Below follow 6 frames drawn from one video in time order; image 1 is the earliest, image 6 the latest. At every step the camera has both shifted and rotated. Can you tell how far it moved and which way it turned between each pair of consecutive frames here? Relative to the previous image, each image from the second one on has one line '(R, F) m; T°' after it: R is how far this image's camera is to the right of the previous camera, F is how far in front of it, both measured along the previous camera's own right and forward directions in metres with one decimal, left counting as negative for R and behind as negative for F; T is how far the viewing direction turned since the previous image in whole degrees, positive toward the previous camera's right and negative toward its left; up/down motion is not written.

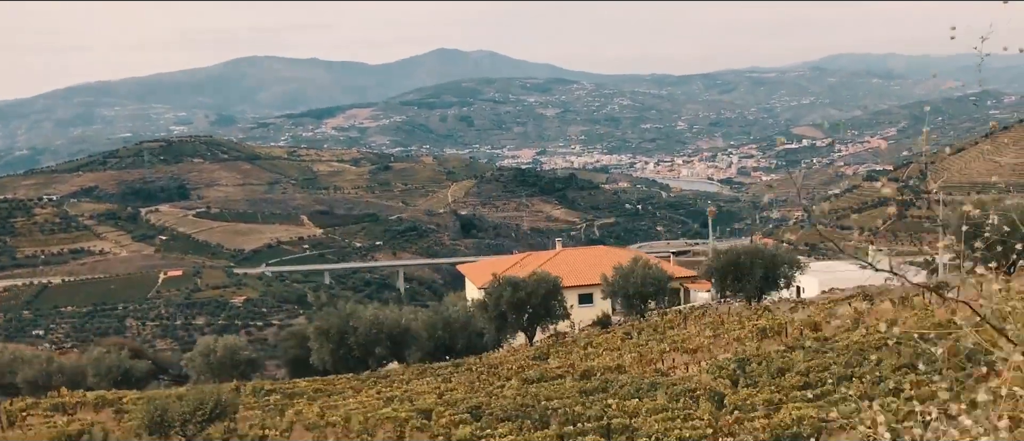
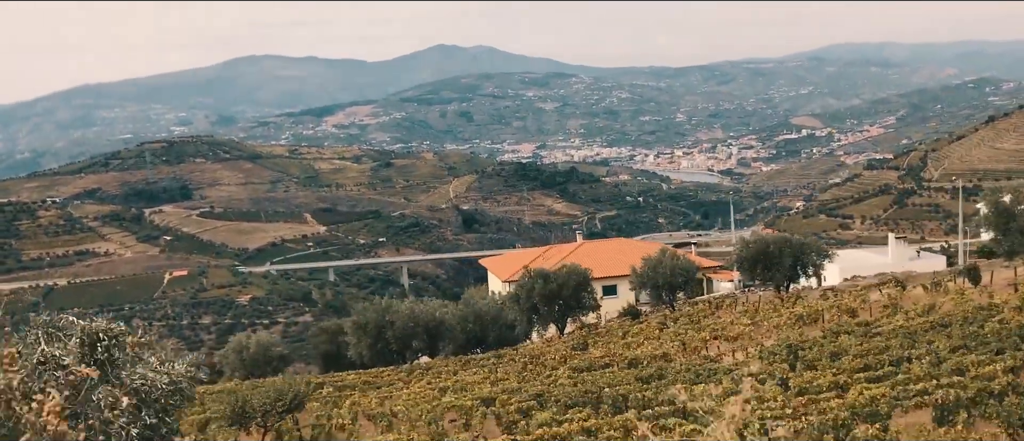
(-0.3, -0.1) m; 0°
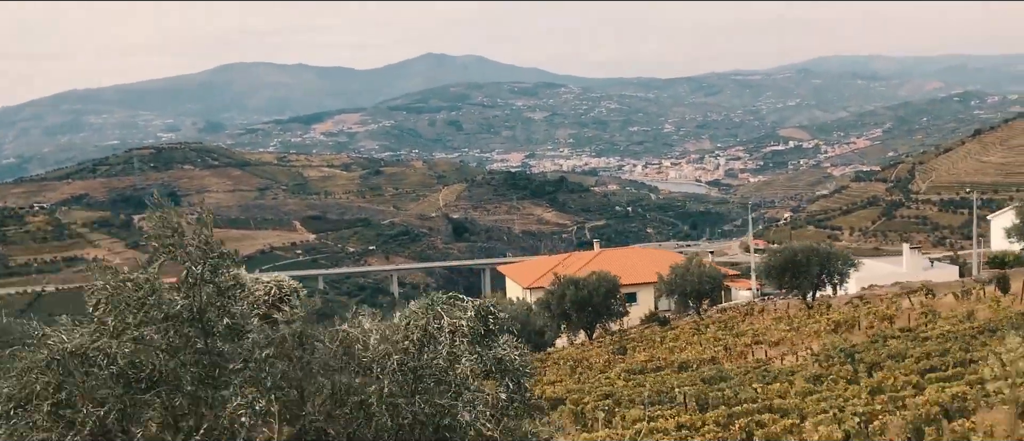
(-0.4, -0.1) m; +1°
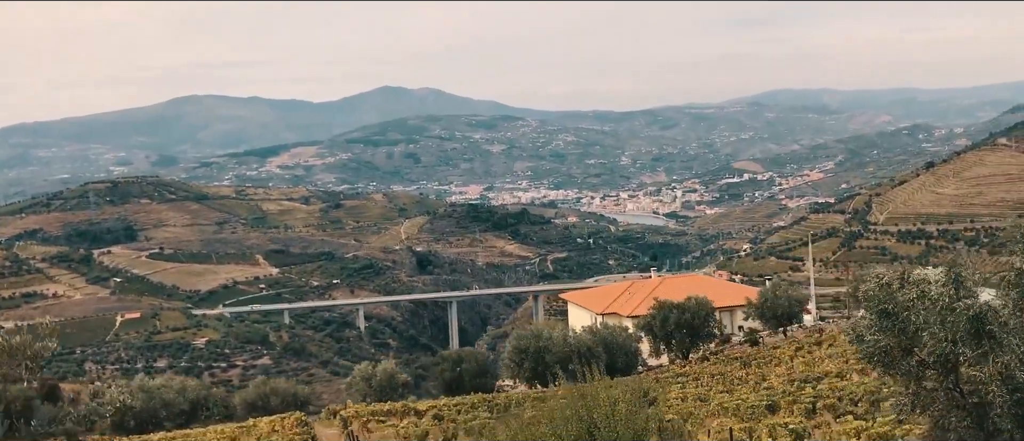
(-1.5, -0.4) m; +3°
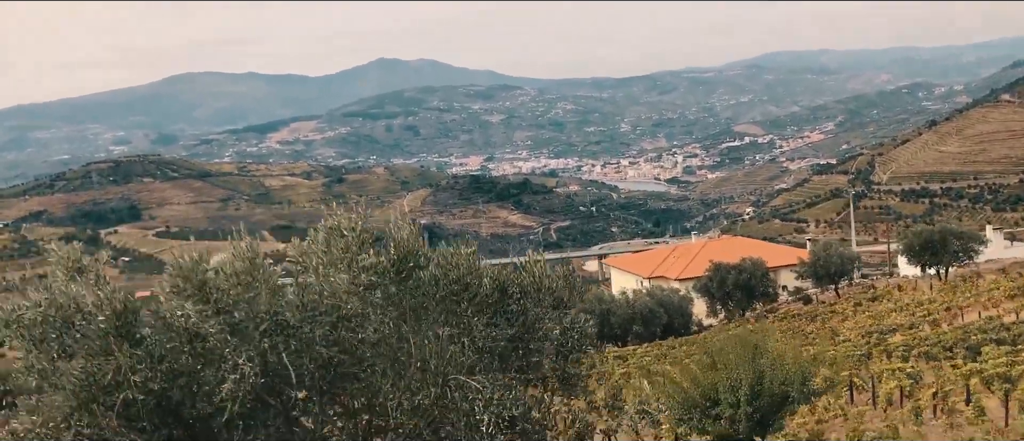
(-0.6, -0.5) m; 0°
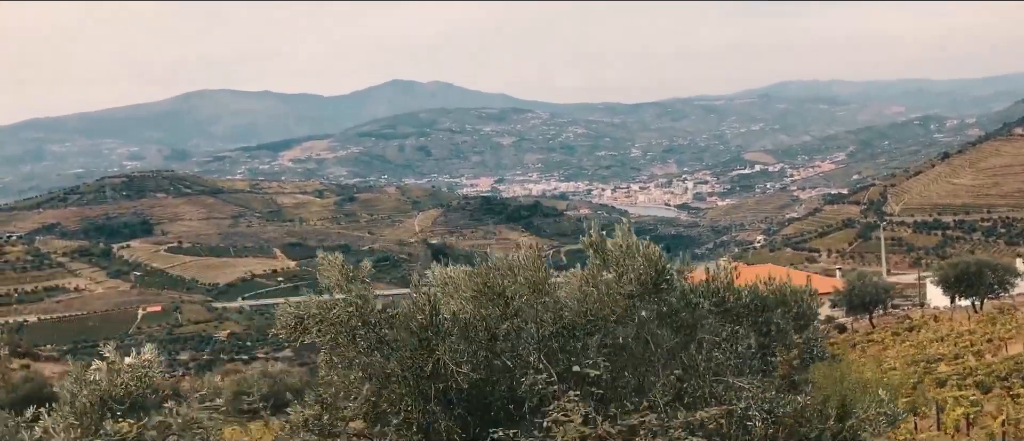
(-0.3, -0.3) m; -1°
